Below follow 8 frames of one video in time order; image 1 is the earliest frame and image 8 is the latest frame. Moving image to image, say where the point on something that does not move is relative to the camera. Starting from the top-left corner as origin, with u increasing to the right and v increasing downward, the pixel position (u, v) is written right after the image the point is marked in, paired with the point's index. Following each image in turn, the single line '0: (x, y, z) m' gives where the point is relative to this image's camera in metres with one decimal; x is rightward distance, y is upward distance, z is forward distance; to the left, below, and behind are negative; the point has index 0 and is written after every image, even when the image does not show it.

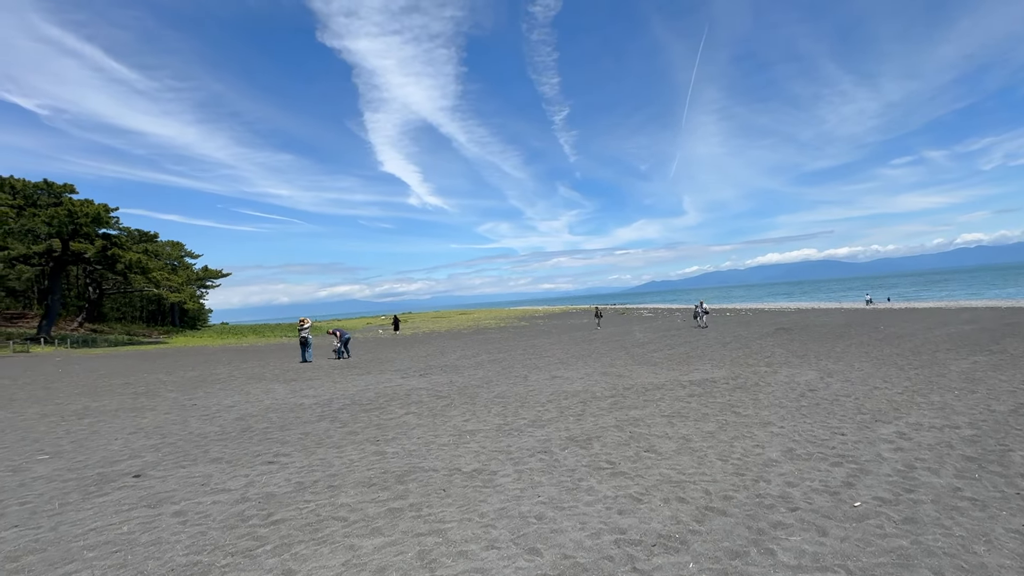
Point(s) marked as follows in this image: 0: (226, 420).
0: (-7.8, -3.6, +13.9) m
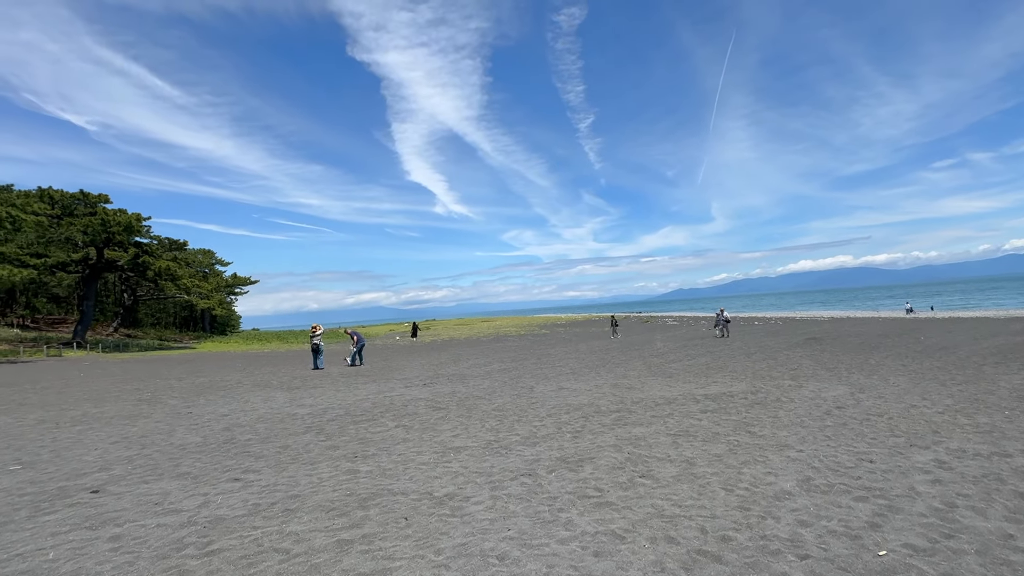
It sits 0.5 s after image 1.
0: (-7.9, -3.7, +13.4) m
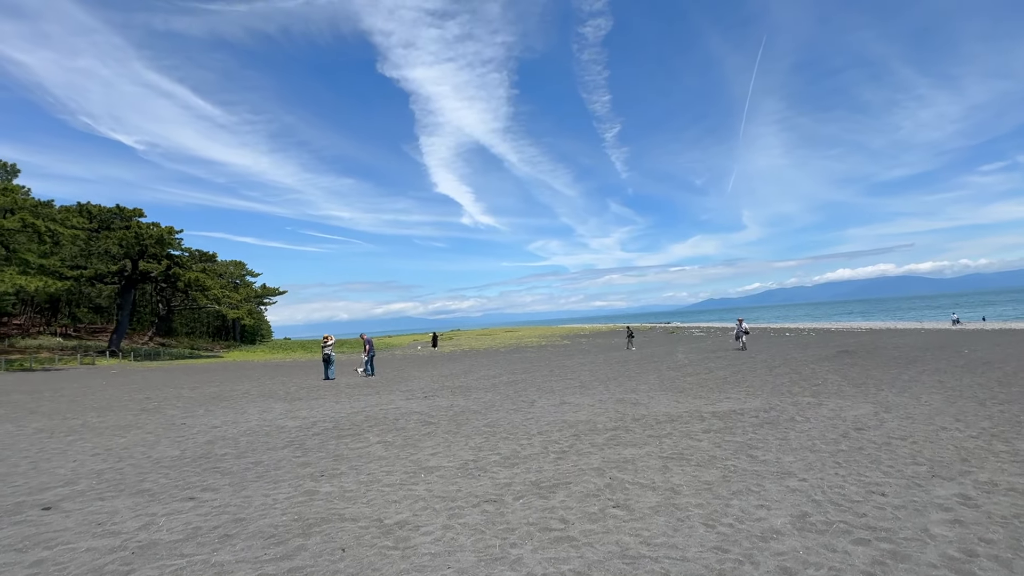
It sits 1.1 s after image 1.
0: (-8.2, -4.0, +13.1) m
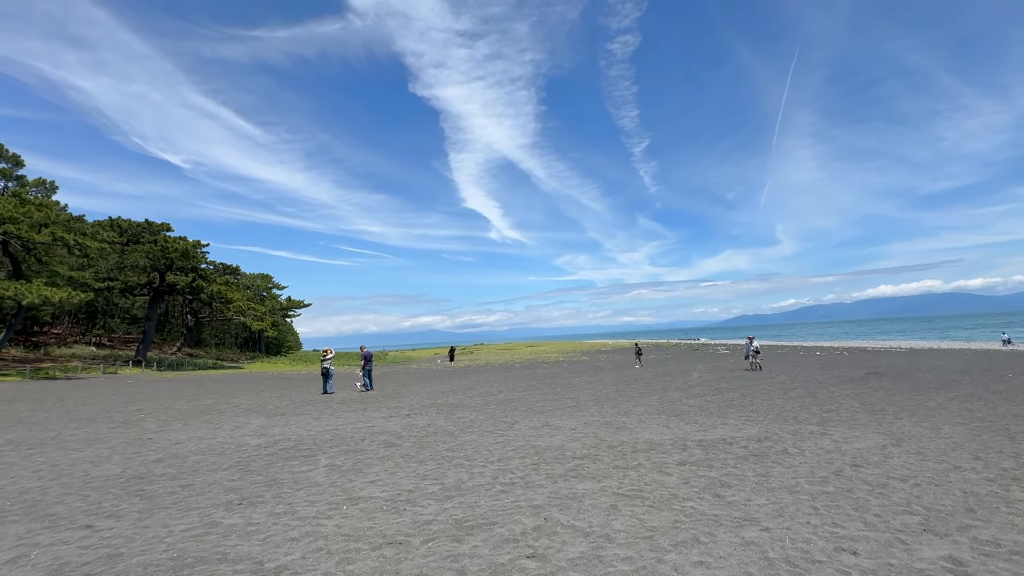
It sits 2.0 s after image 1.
0: (-9.1, -4.2, +12.6) m
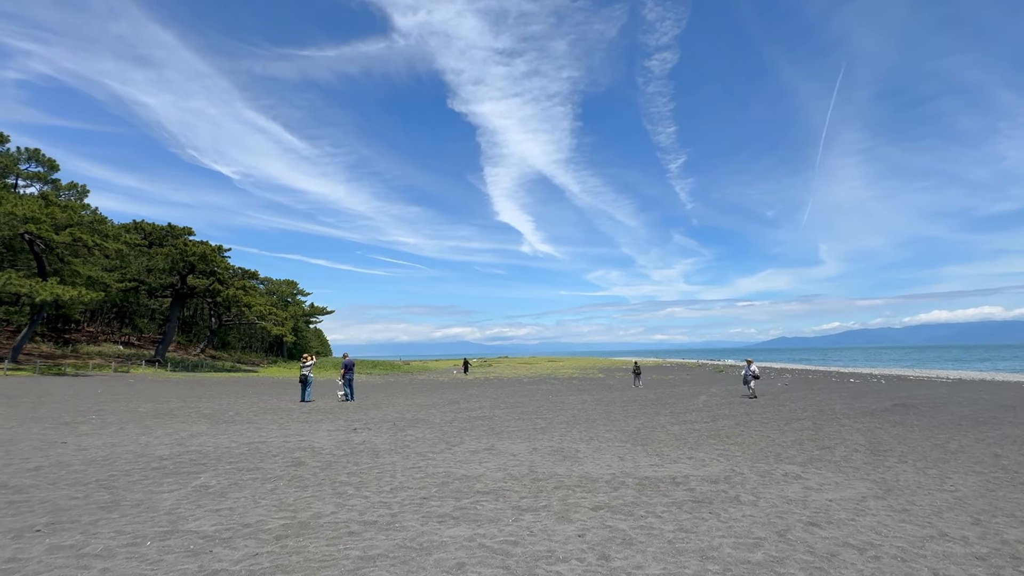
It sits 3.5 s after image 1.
0: (-11.1, -4.1, +11.5) m
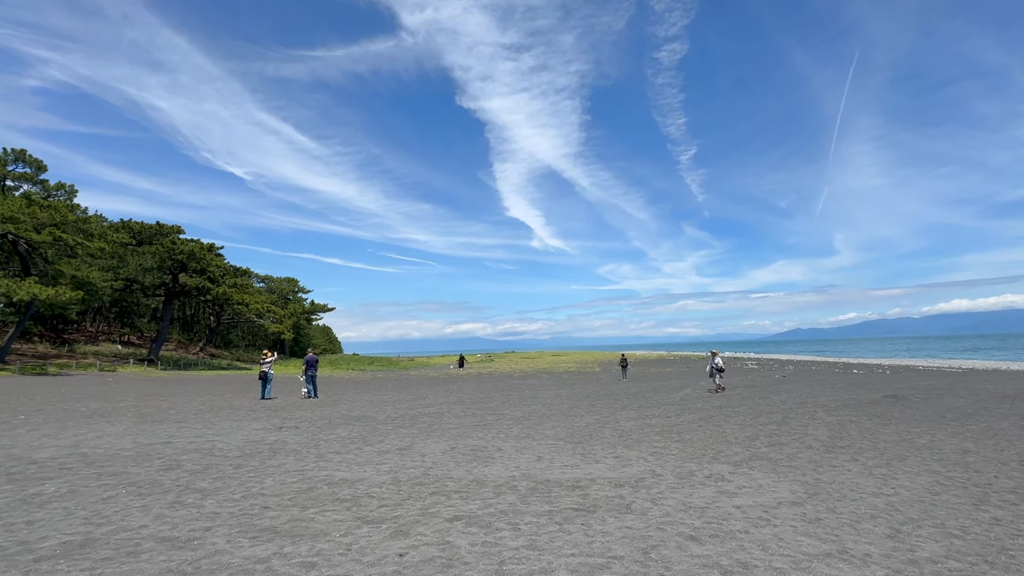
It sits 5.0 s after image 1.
0: (-13.4, -3.9, +10.6) m
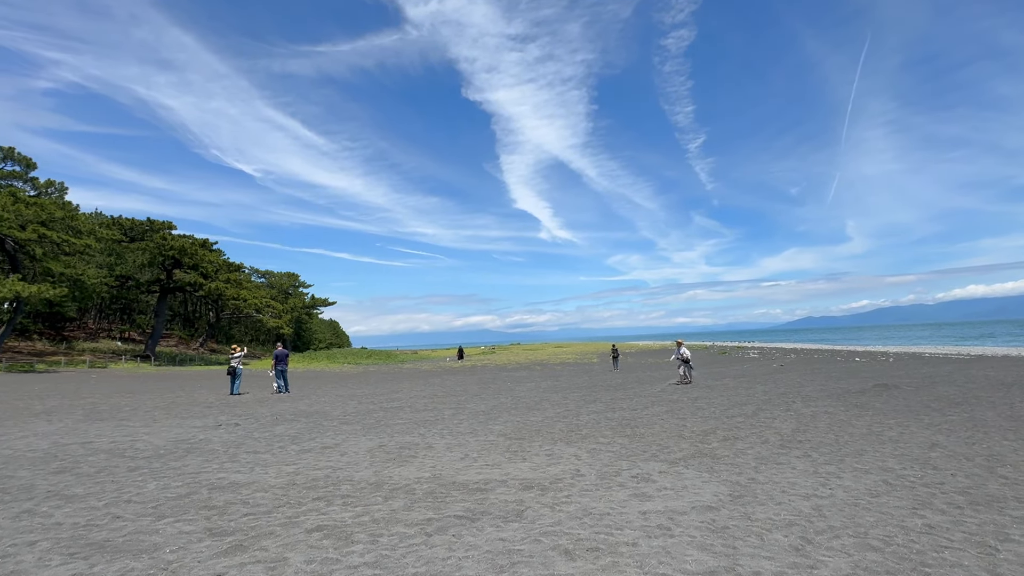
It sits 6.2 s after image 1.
0: (-15.2, -3.8, +10.0) m
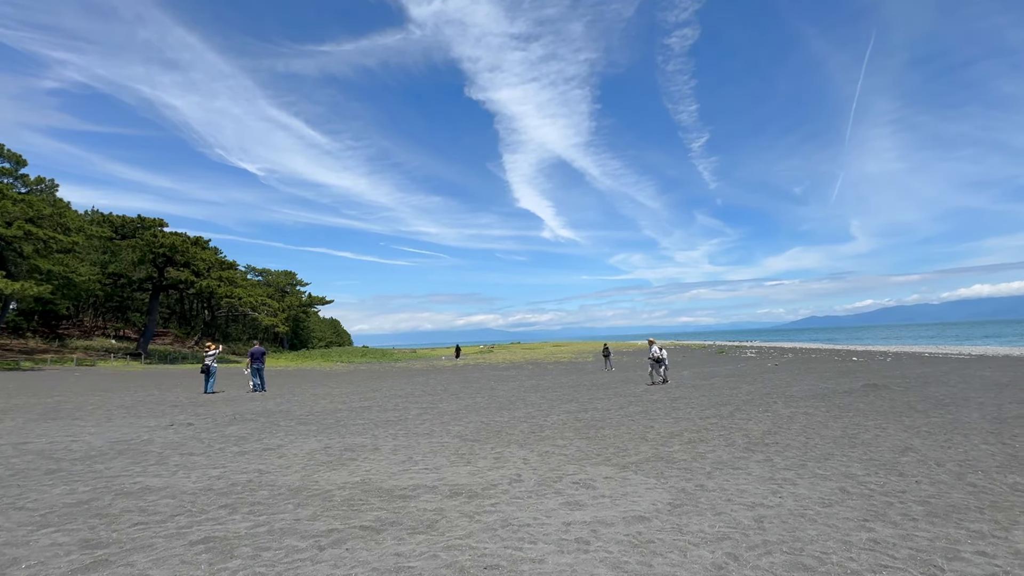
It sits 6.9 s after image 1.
0: (-16.4, -3.6, +9.5) m
